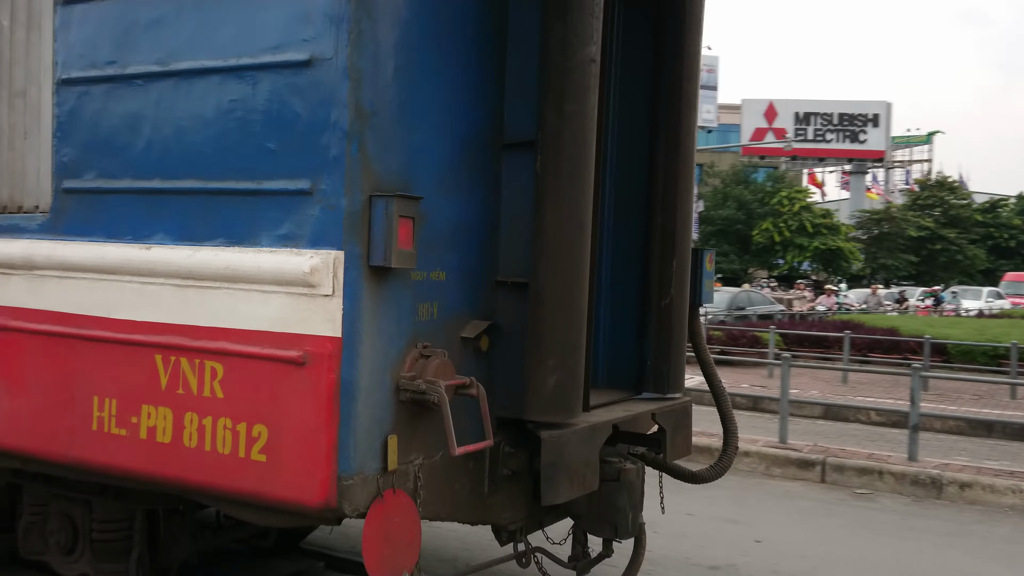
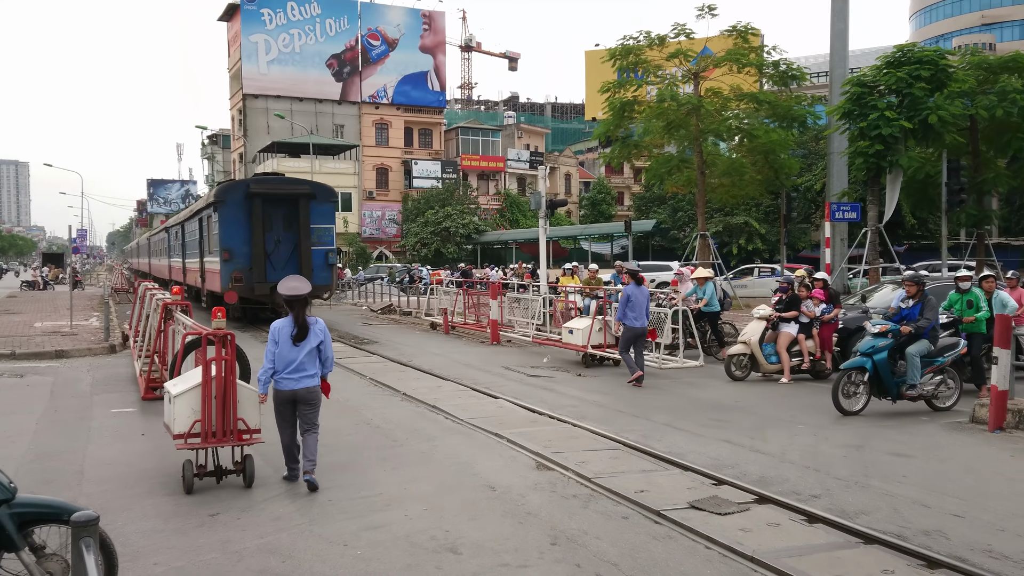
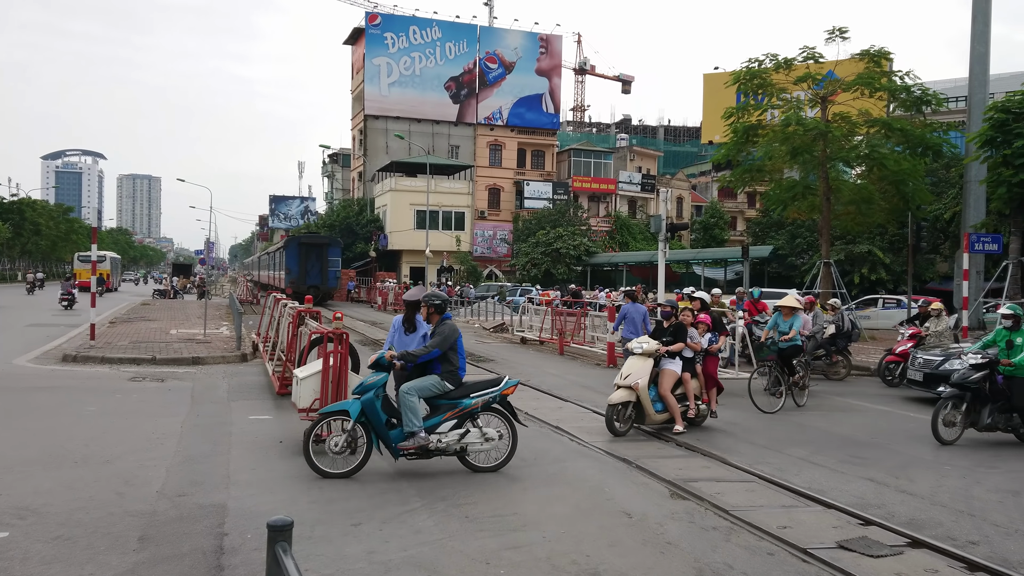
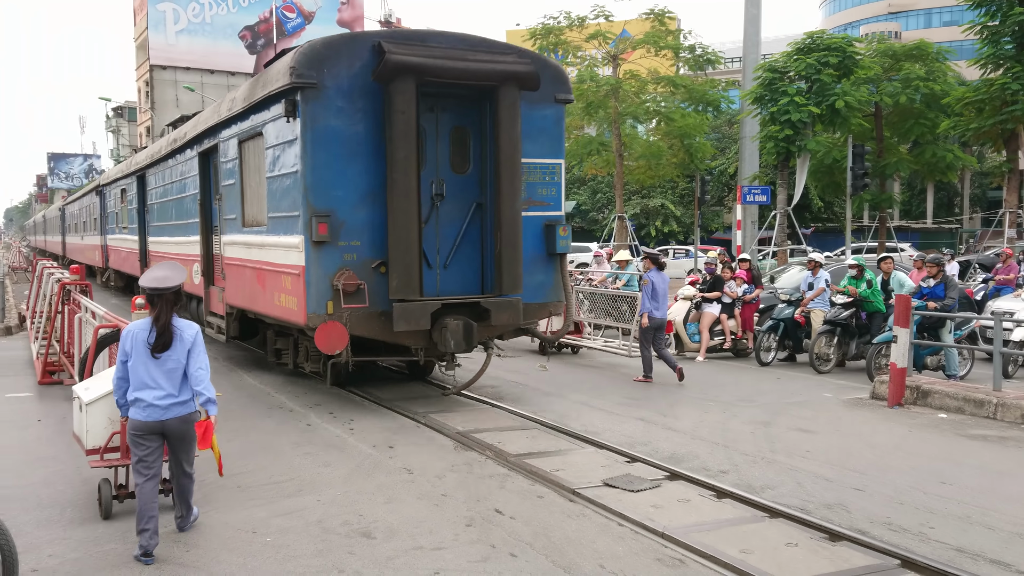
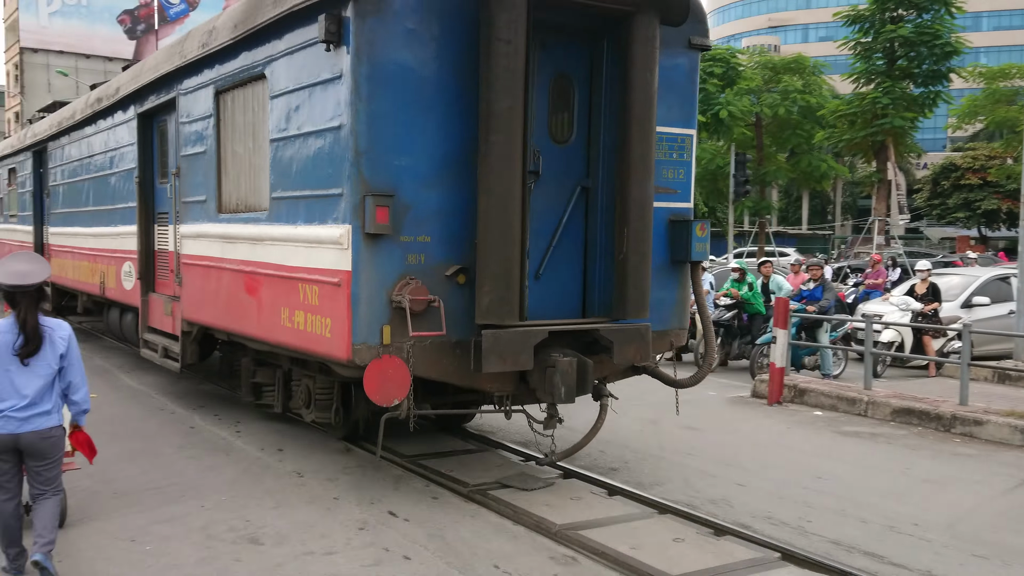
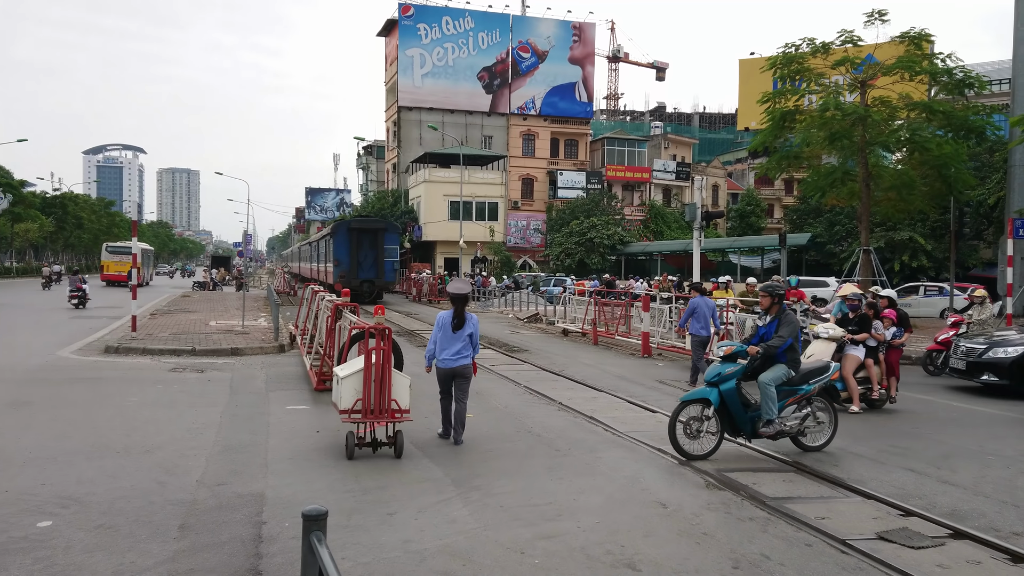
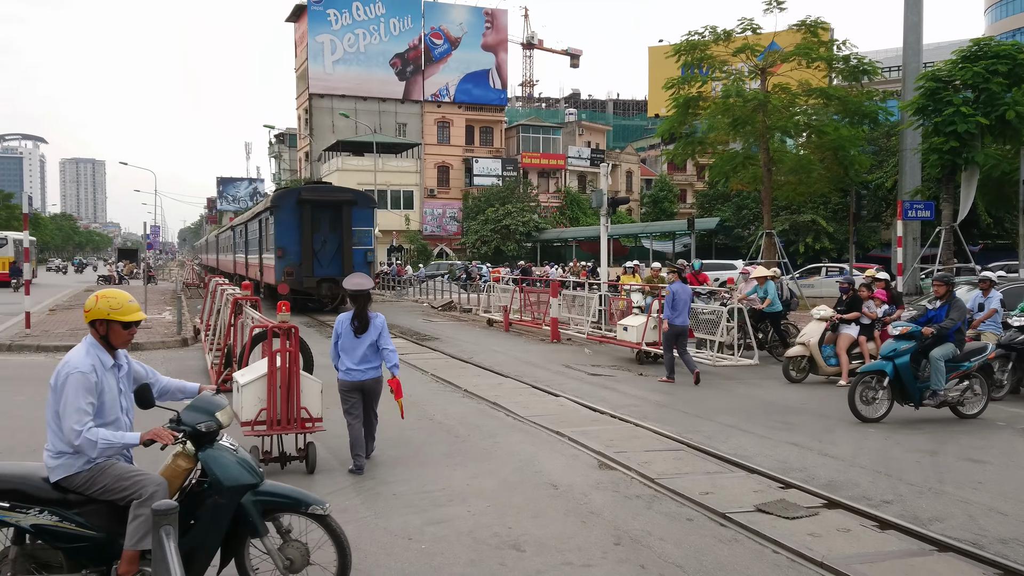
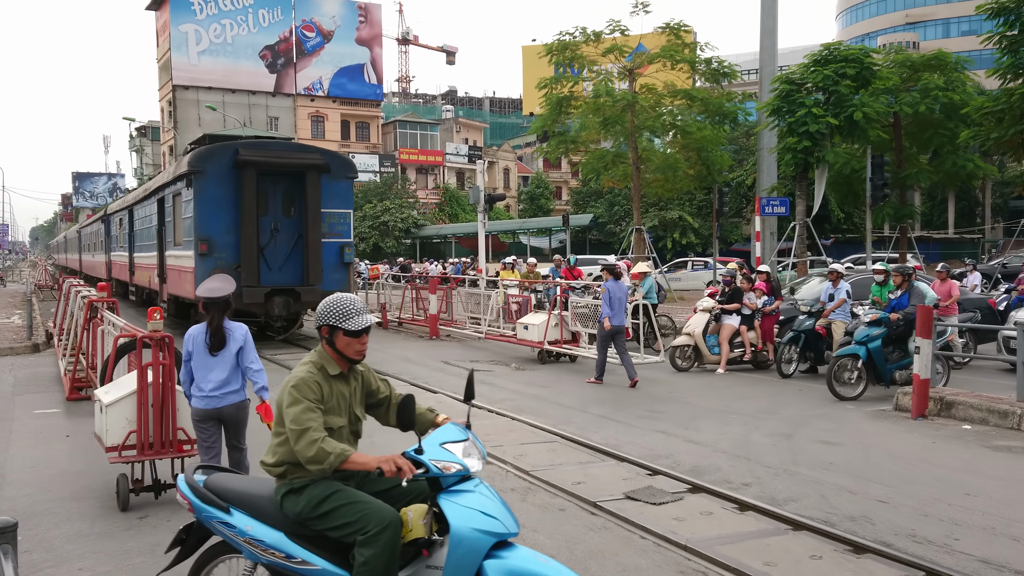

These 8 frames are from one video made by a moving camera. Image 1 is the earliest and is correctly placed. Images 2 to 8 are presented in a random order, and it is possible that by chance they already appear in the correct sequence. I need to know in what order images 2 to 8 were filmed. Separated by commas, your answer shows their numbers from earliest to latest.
5, 4, 8, 2, 7, 6, 3
